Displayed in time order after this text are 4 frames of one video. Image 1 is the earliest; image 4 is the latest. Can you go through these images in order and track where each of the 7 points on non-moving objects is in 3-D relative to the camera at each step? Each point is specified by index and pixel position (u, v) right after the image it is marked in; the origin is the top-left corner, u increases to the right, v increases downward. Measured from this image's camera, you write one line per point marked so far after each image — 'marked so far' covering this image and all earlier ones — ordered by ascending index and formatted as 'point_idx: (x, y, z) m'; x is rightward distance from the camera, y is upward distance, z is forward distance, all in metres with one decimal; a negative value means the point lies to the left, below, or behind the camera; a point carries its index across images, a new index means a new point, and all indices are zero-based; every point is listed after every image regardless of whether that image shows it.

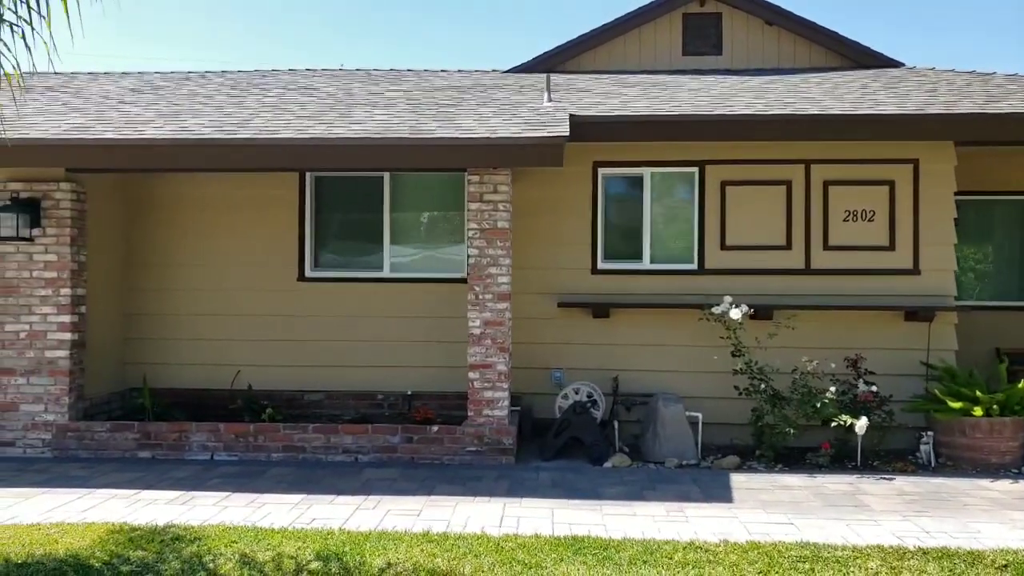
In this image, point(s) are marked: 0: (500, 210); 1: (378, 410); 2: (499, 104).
0: (-0.1, +0.6, +6.8) m
1: (-1.3, -1.2, +7.9) m
2: (-0.1, +1.7, +7.8) m
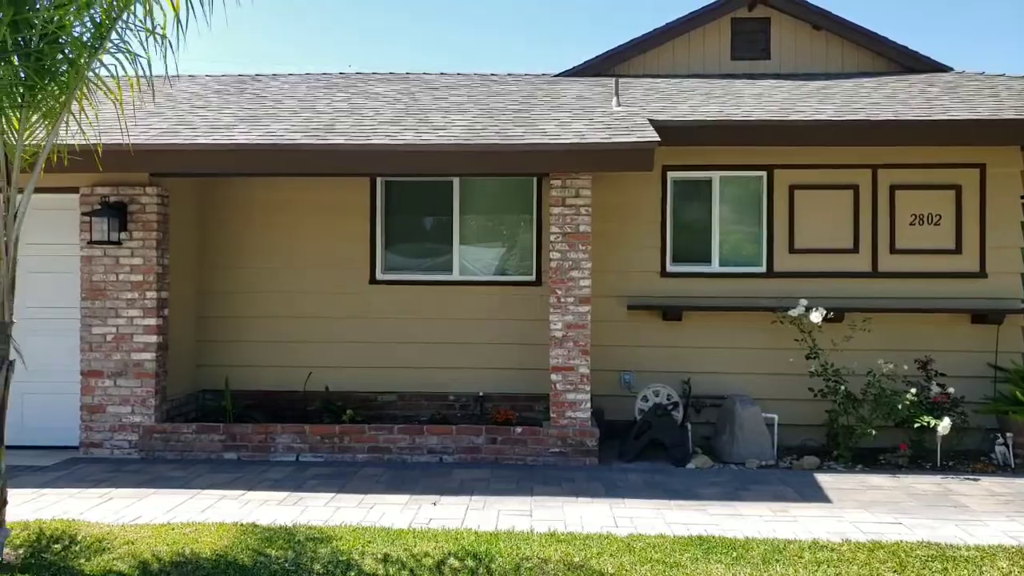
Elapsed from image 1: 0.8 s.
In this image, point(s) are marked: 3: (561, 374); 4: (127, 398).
0: (+0.6, +0.6, +6.9) m
1: (-0.6, -1.2, +8.0) m
2: (+0.6, +1.7, +7.9) m
3: (+0.4, -0.7, +6.9) m
4: (-3.2, -0.9, +7.0) m
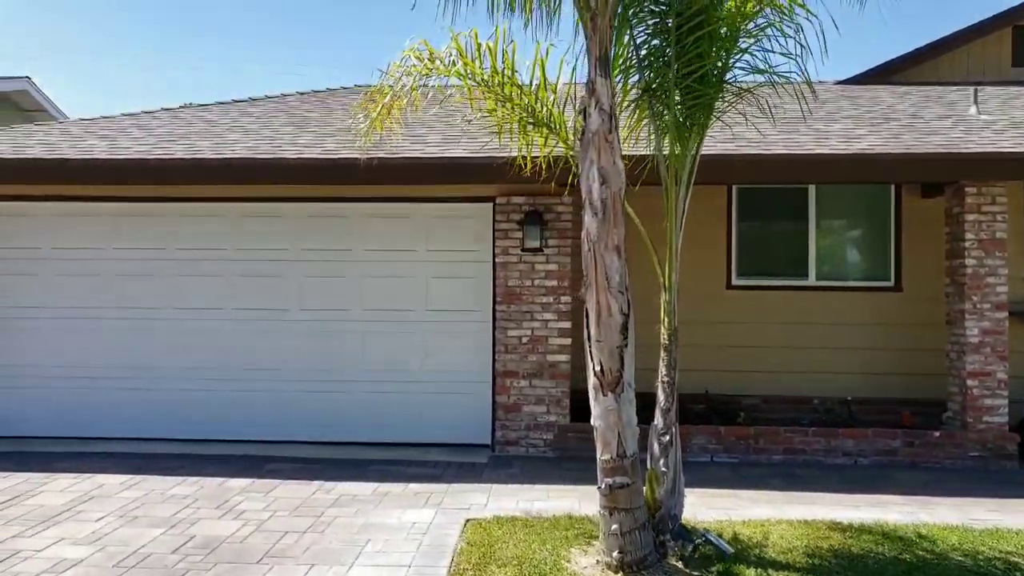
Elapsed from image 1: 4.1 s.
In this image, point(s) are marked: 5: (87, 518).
0: (+4.1, +0.6, +7.0) m
1: (+2.9, -1.2, +8.2) m
2: (+4.1, +1.6, +8.0) m
3: (+3.9, -0.8, +7.0) m
4: (+0.3, -1.0, +7.3) m
5: (-2.7, -1.4, +5.2) m
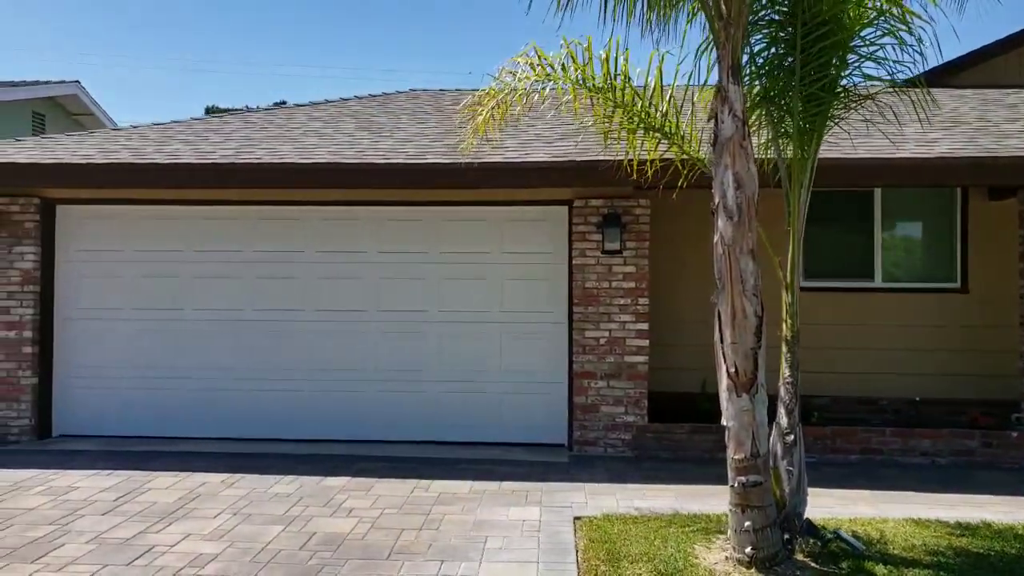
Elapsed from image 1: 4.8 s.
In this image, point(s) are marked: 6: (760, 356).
0: (+4.8, +0.6, +7.0) m
1: (+3.7, -1.3, +8.2) m
2: (+4.8, +1.6, +8.0) m
3: (+4.6, -0.8, +7.0) m
4: (+1.0, -1.0, +7.3) m
5: (-2.0, -1.5, +5.3) m
6: (+1.2, -0.3, +4.1) m
